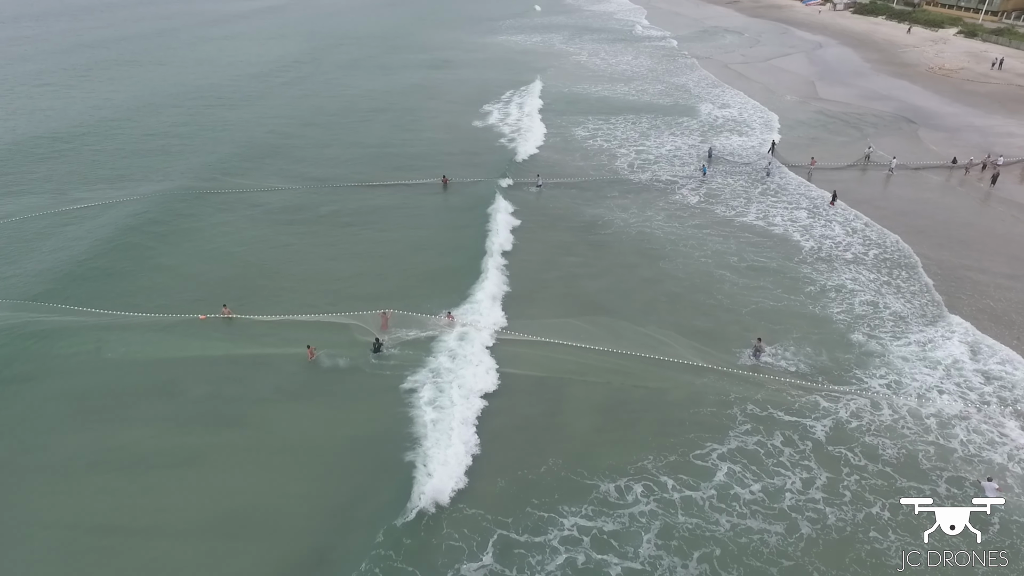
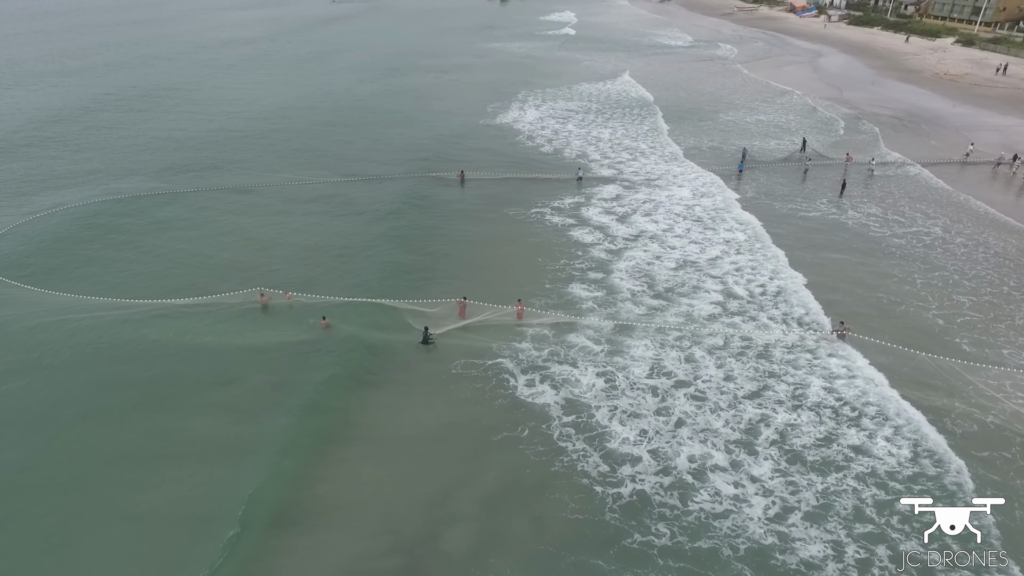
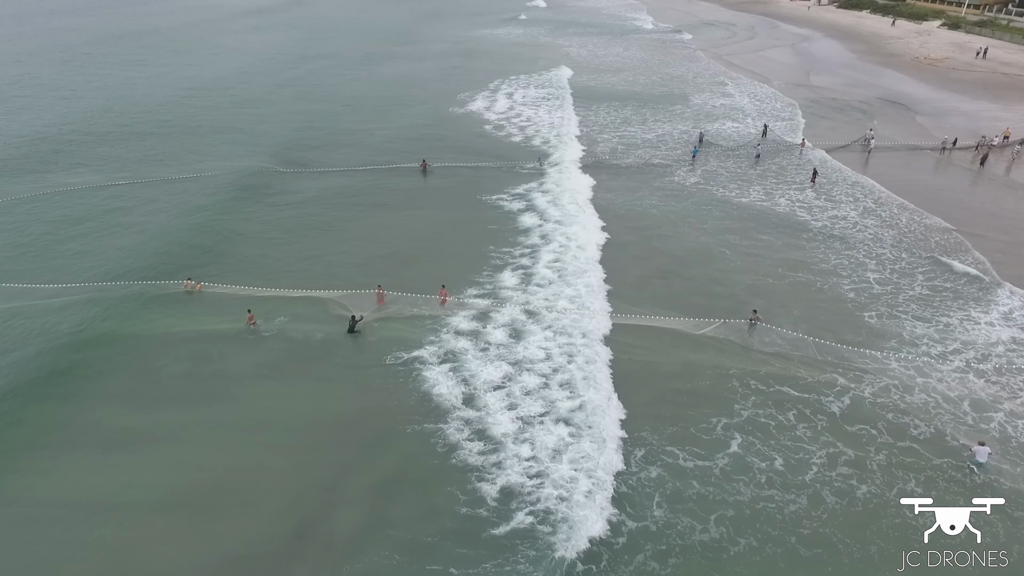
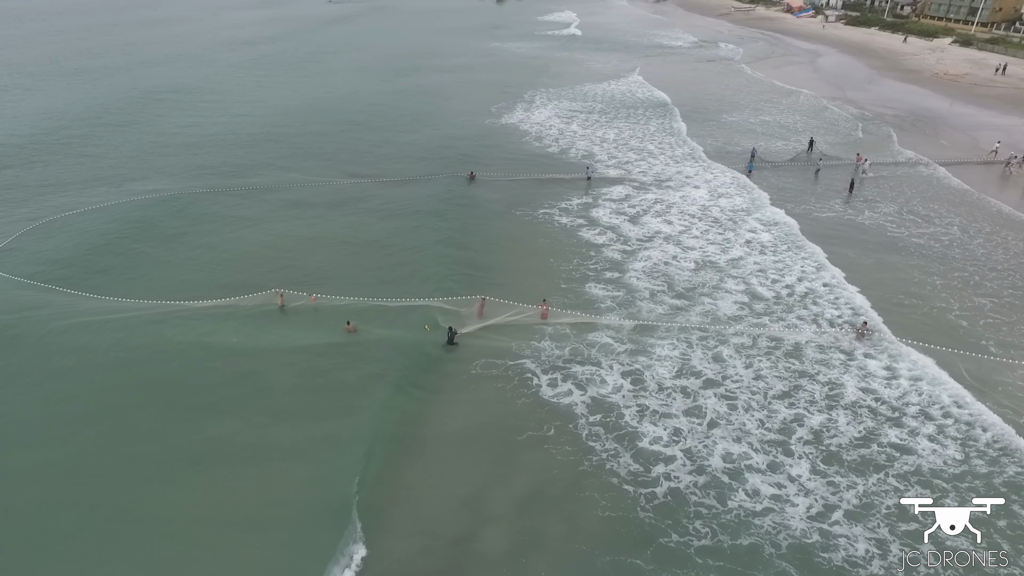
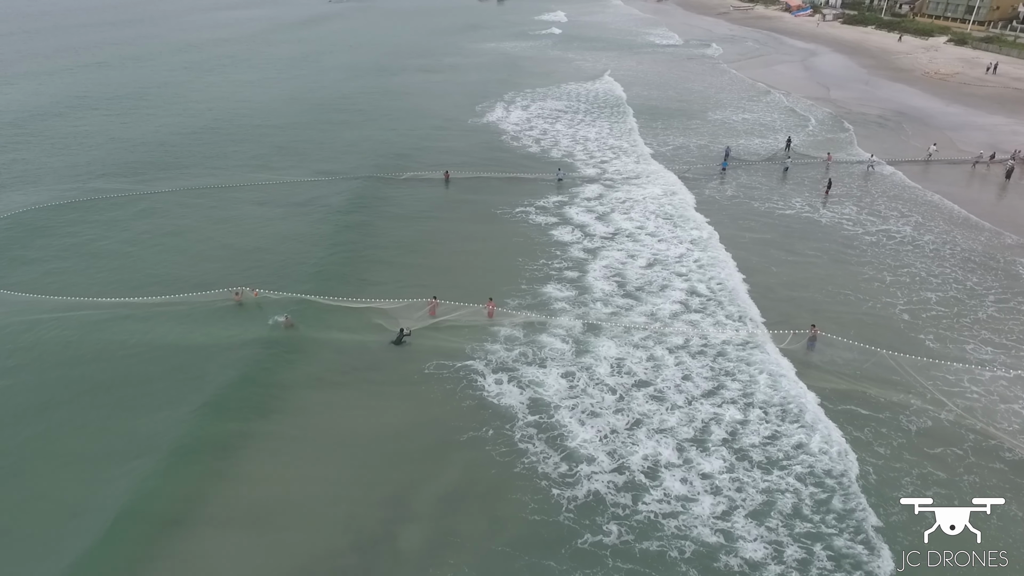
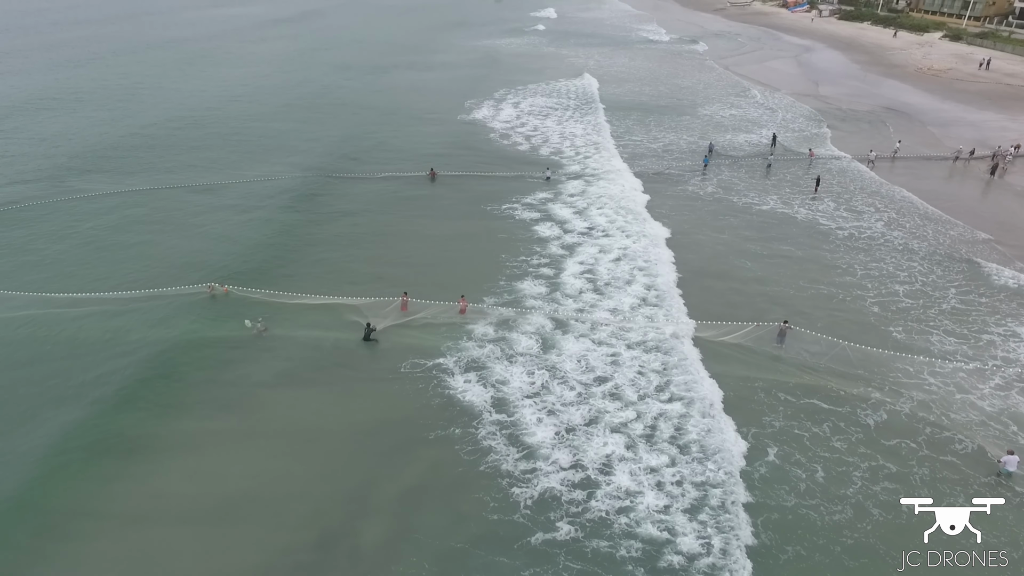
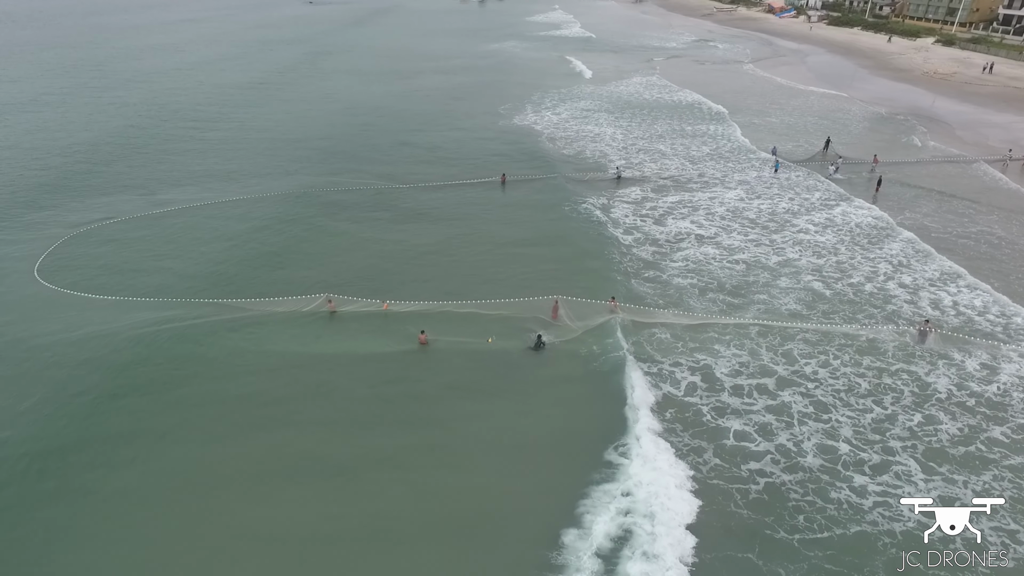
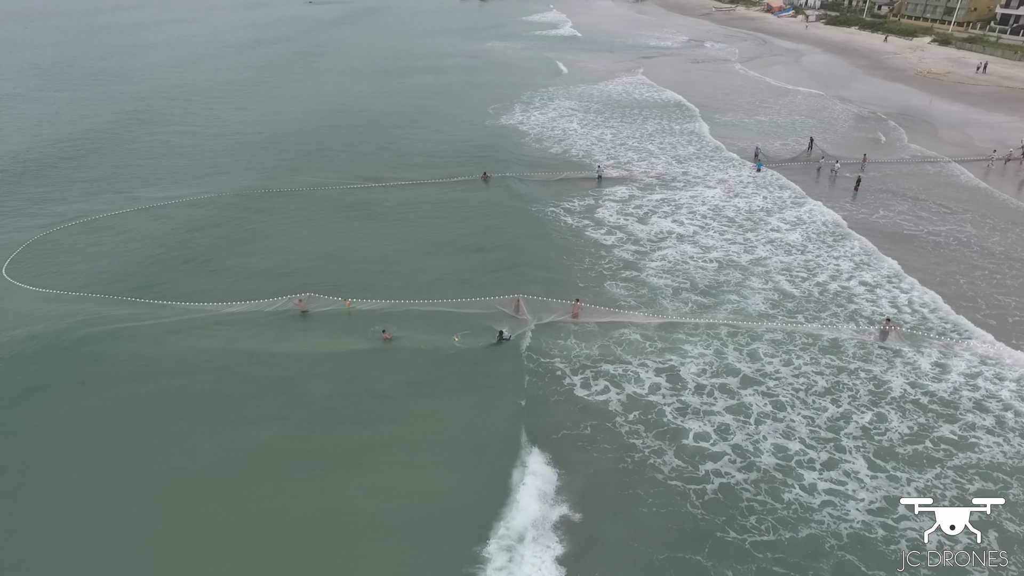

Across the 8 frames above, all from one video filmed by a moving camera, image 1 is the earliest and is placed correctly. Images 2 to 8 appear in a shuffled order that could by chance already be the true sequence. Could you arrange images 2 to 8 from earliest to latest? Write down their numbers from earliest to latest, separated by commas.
3, 6, 5, 2, 4, 8, 7
